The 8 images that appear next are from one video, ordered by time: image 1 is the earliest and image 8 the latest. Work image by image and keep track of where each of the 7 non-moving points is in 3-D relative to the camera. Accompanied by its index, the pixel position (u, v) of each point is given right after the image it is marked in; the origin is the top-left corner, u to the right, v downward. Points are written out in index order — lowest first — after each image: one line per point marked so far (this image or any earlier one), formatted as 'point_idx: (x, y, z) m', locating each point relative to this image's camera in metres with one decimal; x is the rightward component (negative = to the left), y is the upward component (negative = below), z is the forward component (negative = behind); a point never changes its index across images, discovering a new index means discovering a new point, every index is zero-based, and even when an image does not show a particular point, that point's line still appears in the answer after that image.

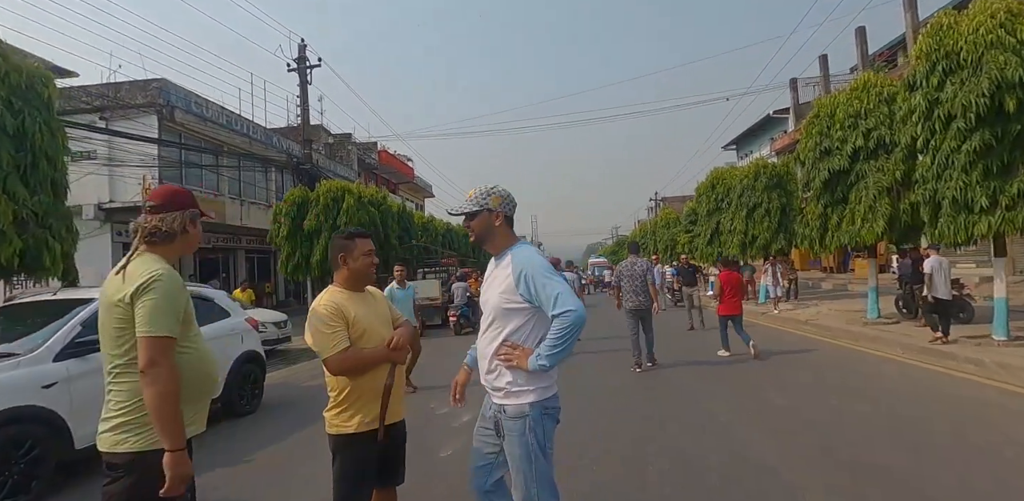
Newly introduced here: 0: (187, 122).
0: (-10.6, +4.1, +18.9) m
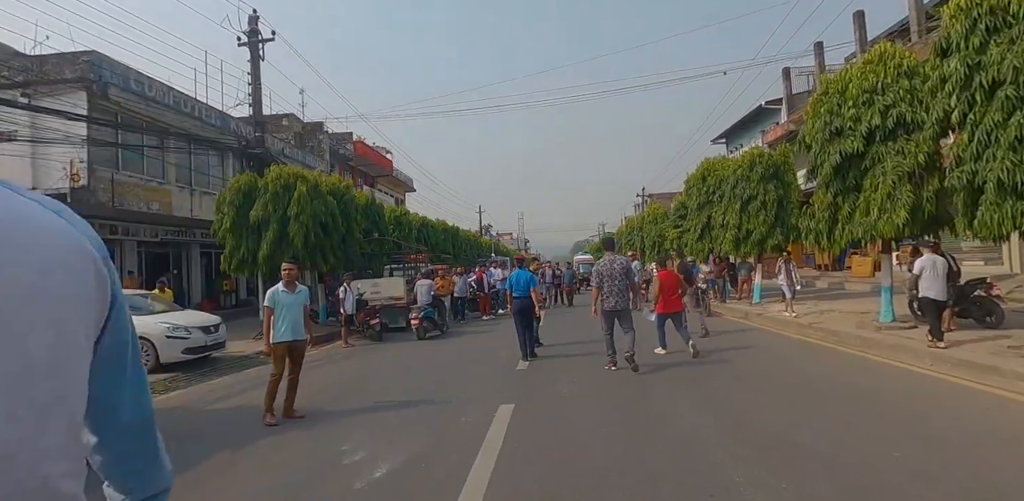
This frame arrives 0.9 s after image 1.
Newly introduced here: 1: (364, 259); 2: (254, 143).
0: (-11.3, +4.3, +17.0) m
1: (-5.0, -0.3, +19.3) m
2: (-7.4, +3.1, +16.9) m
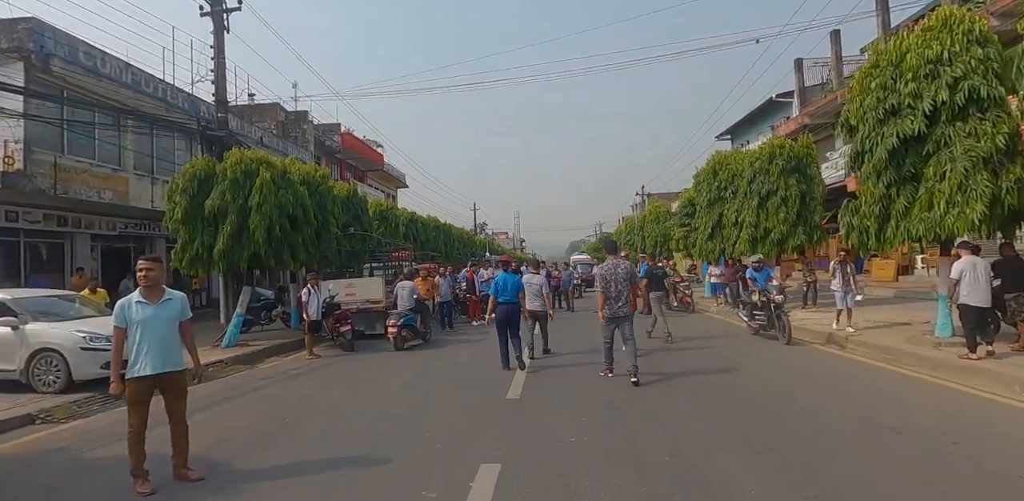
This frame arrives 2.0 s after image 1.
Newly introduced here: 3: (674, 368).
0: (-11.4, +4.5, +15.1) m
1: (-5.2, -0.2, +17.5) m
2: (-7.5, +3.2, +15.0) m
3: (+3.0, -2.1, +11.0) m
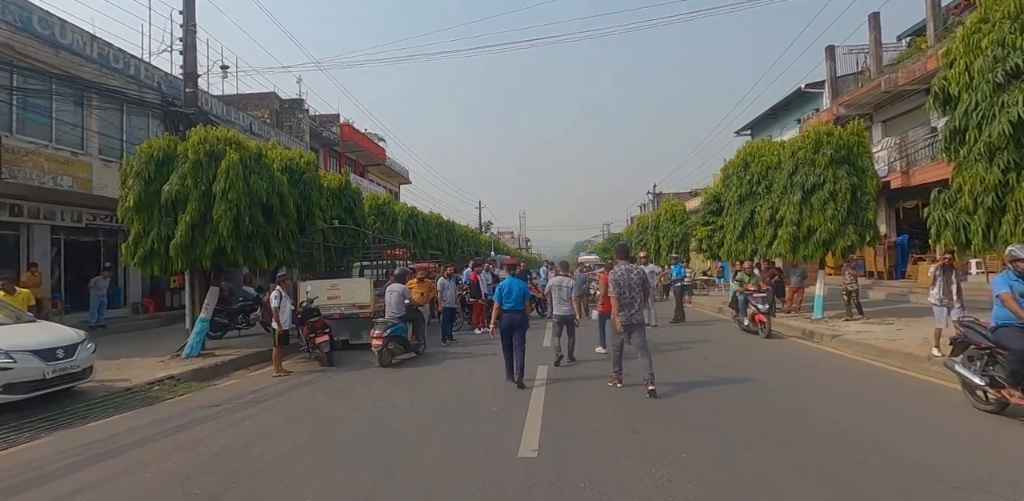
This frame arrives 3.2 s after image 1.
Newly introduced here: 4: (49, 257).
0: (-11.2, +4.7, +13.3) m
1: (-4.9, -0.1, +15.5) m
2: (-7.3, +3.3, +13.1) m
3: (+3.2, -2.1, +9.0) m
4: (-12.7, -0.2, +16.1) m
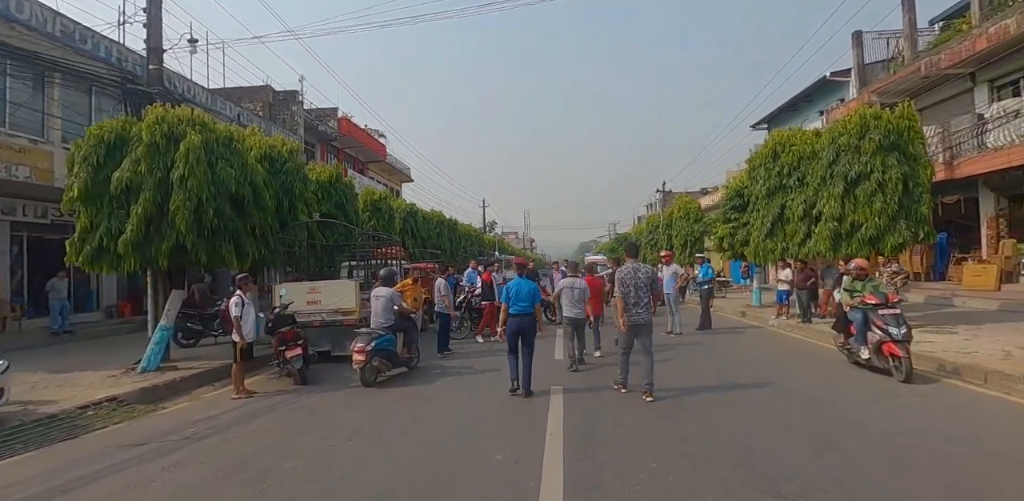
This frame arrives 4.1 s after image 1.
0: (-11.1, +4.7, +11.8) m
1: (-4.8, -0.1, +14.0) m
2: (-7.2, +3.4, +11.6) m
3: (+3.3, -2.1, +7.4) m
4: (-12.6, -0.1, +14.6) m
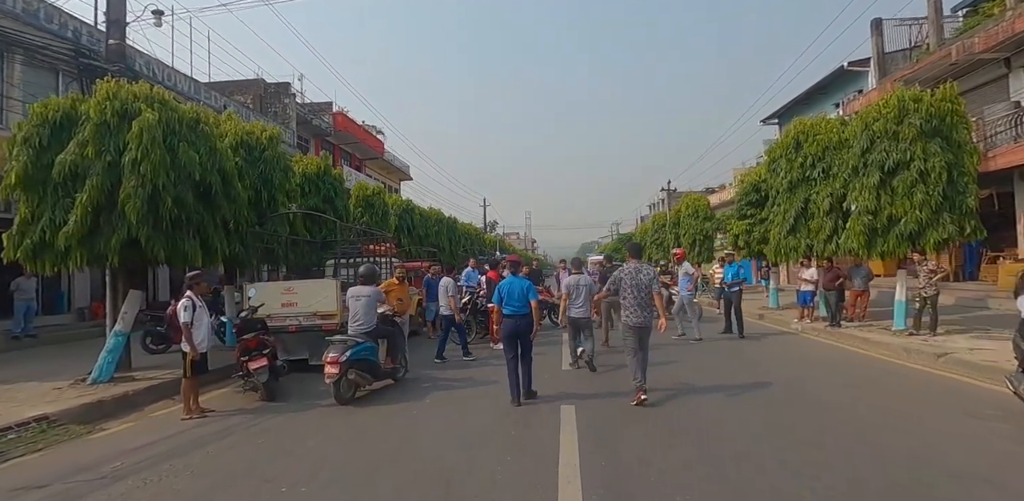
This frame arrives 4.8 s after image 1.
0: (-11.0, +4.8, +10.6) m
1: (-4.8, 0.0, +12.8) m
2: (-7.1, +3.4, +10.4) m
3: (+3.3, -2.0, +6.2) m
4: (-12.6, -0.1, +13.5) m
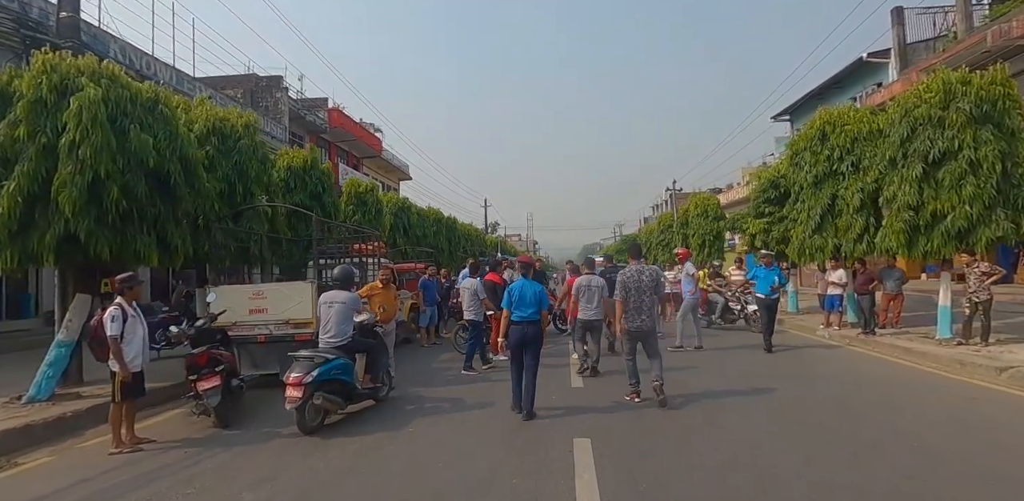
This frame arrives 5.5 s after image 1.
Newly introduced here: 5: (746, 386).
0: (-11.0, +4.8, +9.5) m
1: (-4.7, 0.0, +11.6) m
2: (-7.1, +3.5, +9.2) m
3: (+3.3, -2.0, +5.0) m
4: (-12.5, 0.0, +12.3) m
5: (+3.6, -2.1, +9.1) m
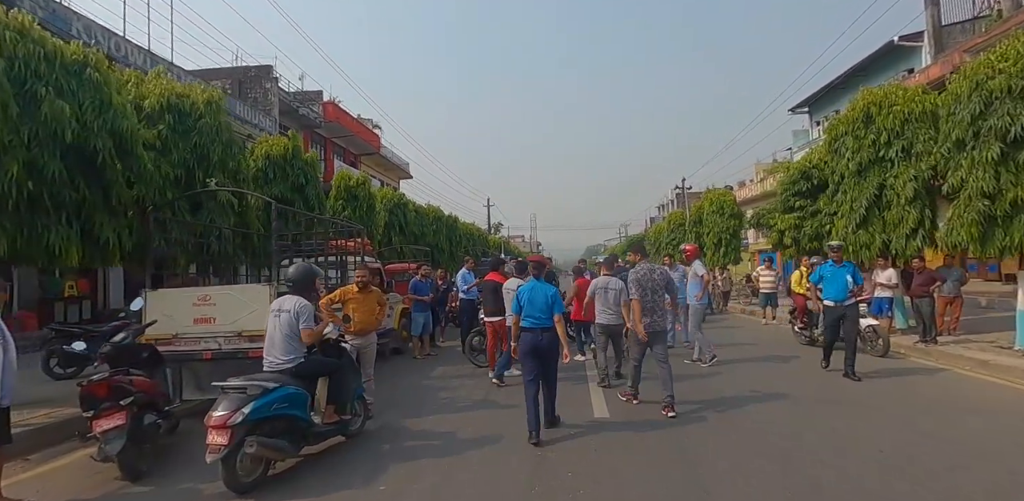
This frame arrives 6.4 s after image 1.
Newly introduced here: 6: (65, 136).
0: (-10.9, +4.8, +8.0) m
1: (-4.6, +0.1, +10.1) m
2: (-7.0, +3.5, +7.7) m
3: (+3.4, -1.9, +3.4) m
4: (-12.4, 0.0, +10.8) m
5: (+3.7, -2.1, +7.5) m
6: (-4.7, +1.2, +6.3) m
